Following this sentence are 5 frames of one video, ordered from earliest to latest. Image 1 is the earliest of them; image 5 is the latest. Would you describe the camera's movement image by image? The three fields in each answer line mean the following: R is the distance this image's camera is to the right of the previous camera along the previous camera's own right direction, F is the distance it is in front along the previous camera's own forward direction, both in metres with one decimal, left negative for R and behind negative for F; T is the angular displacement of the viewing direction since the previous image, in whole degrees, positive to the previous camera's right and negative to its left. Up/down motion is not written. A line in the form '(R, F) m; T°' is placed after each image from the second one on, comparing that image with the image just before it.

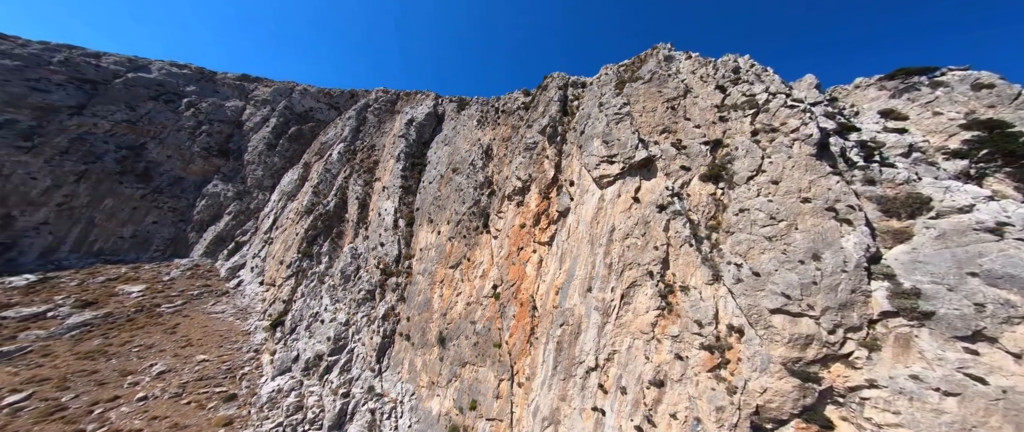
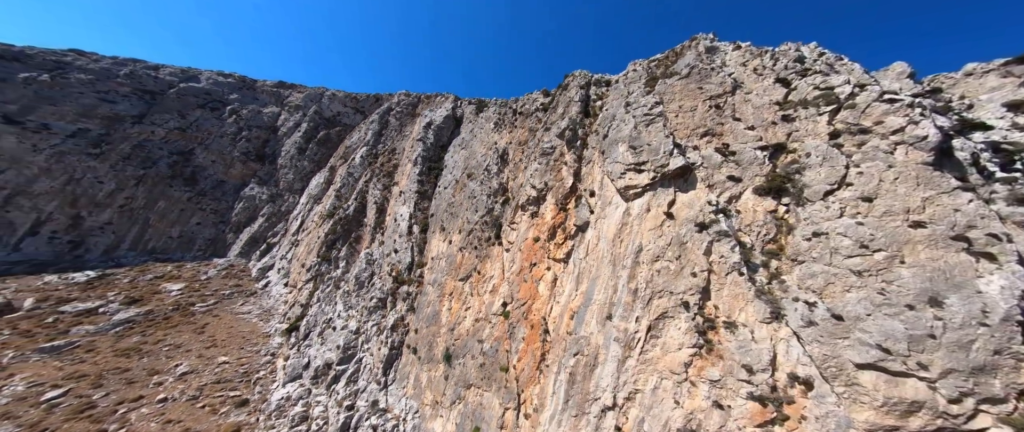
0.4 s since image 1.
(+0.7, +1.7) m; -5°
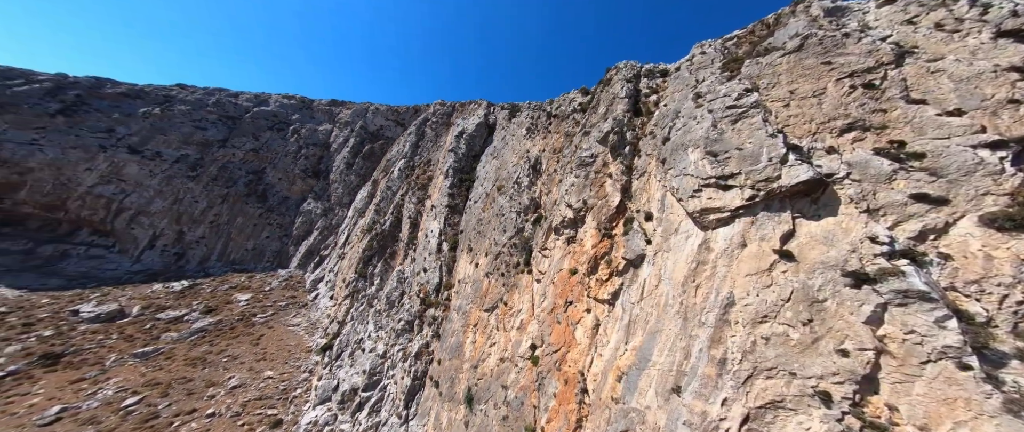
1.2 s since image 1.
(+0.7, +3.0) m; -9°
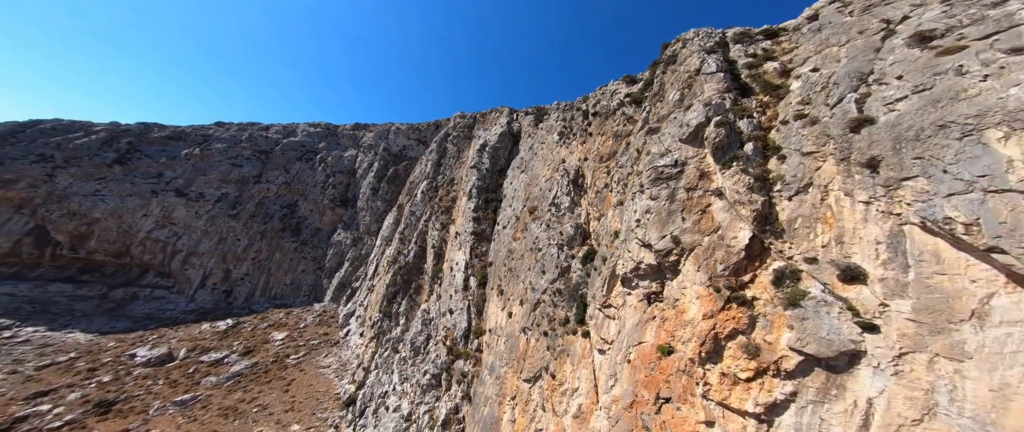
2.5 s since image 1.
(-0.2, +4.4) m; -6°
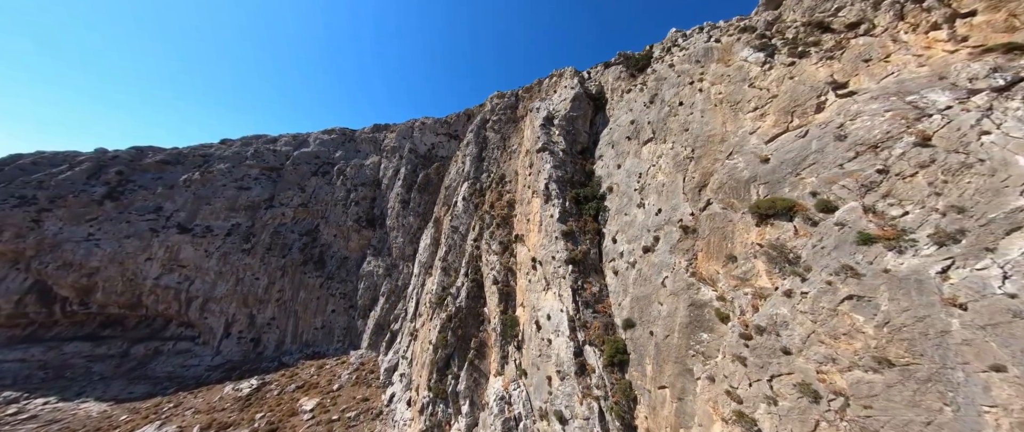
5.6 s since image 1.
(-5.2, +11.6) m; -6°
